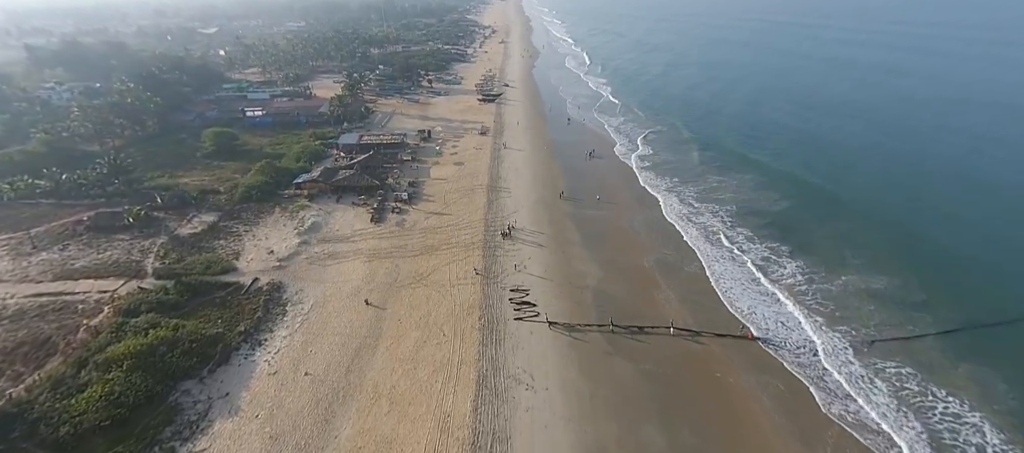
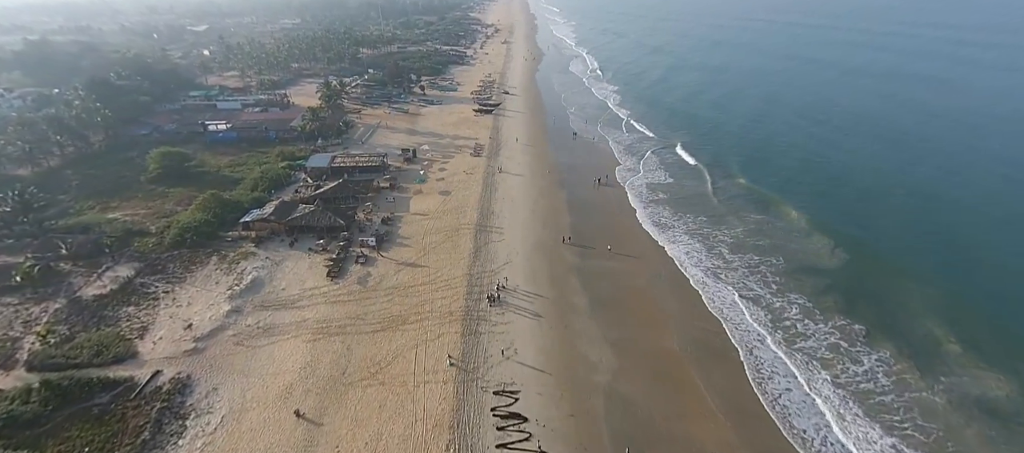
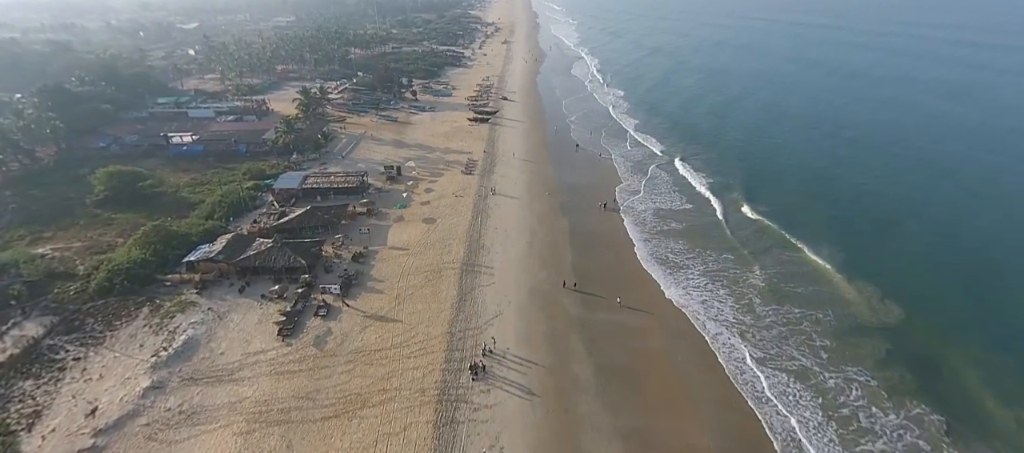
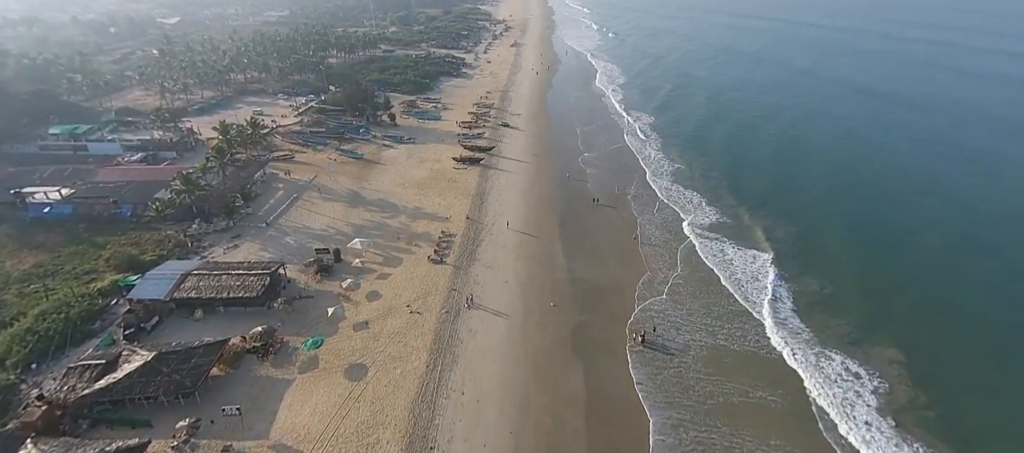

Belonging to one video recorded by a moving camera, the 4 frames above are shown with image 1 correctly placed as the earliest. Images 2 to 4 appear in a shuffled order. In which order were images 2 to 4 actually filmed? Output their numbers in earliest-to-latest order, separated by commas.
2, 3, 4
